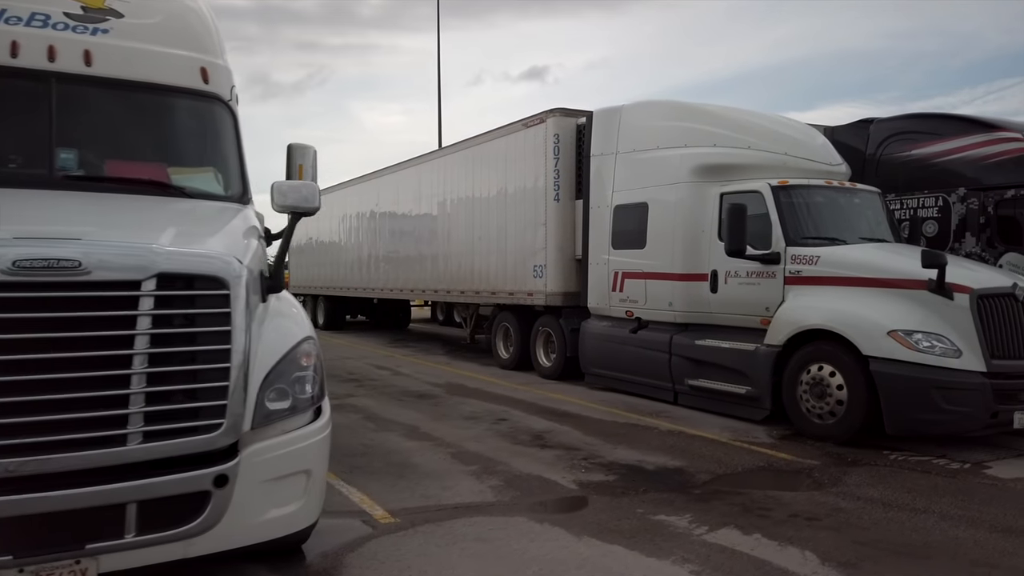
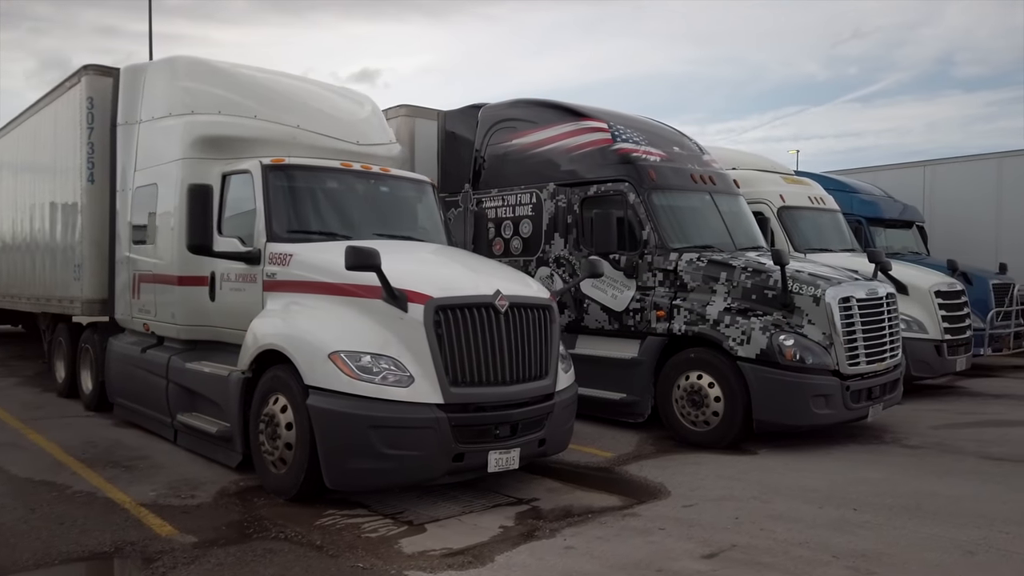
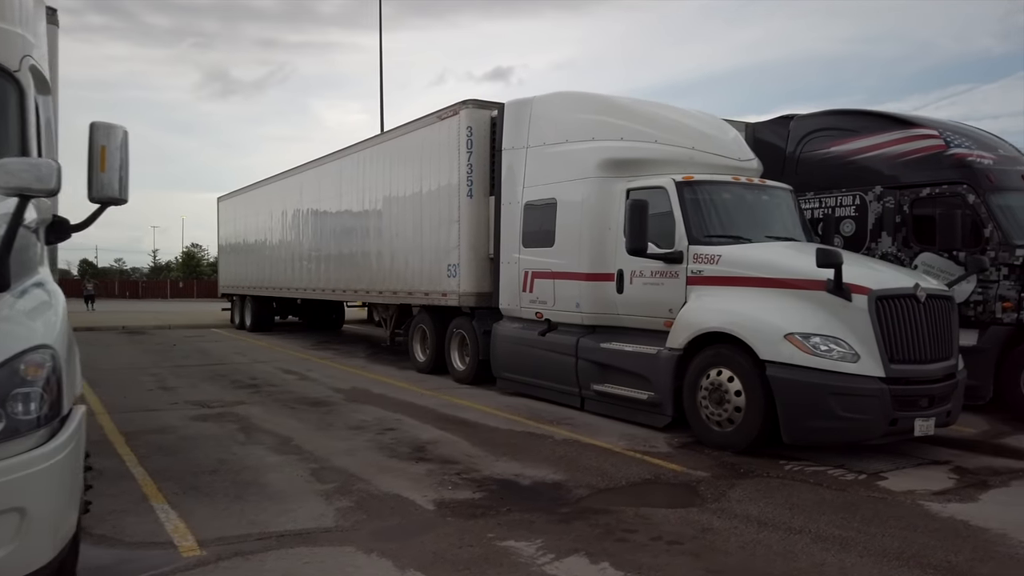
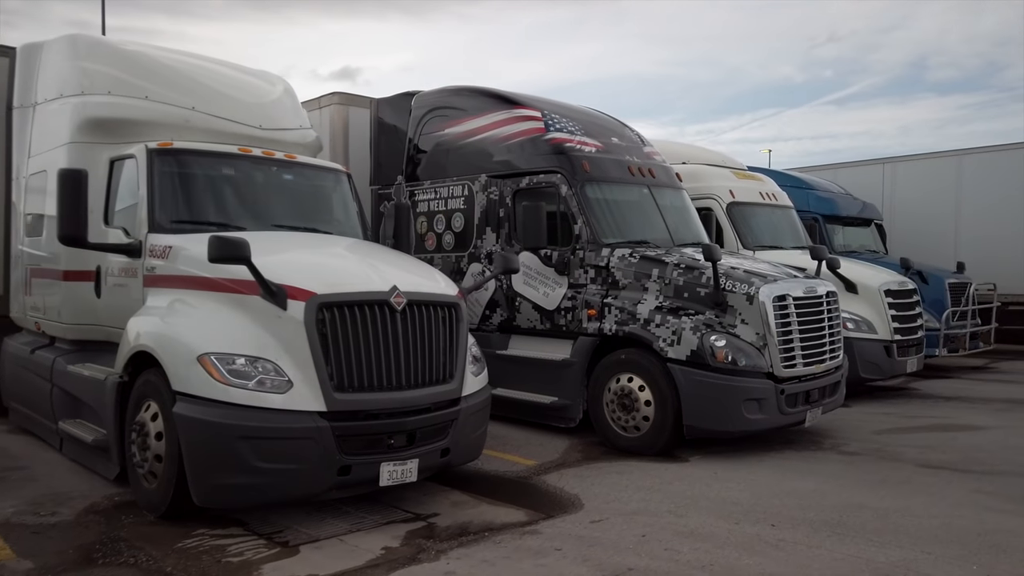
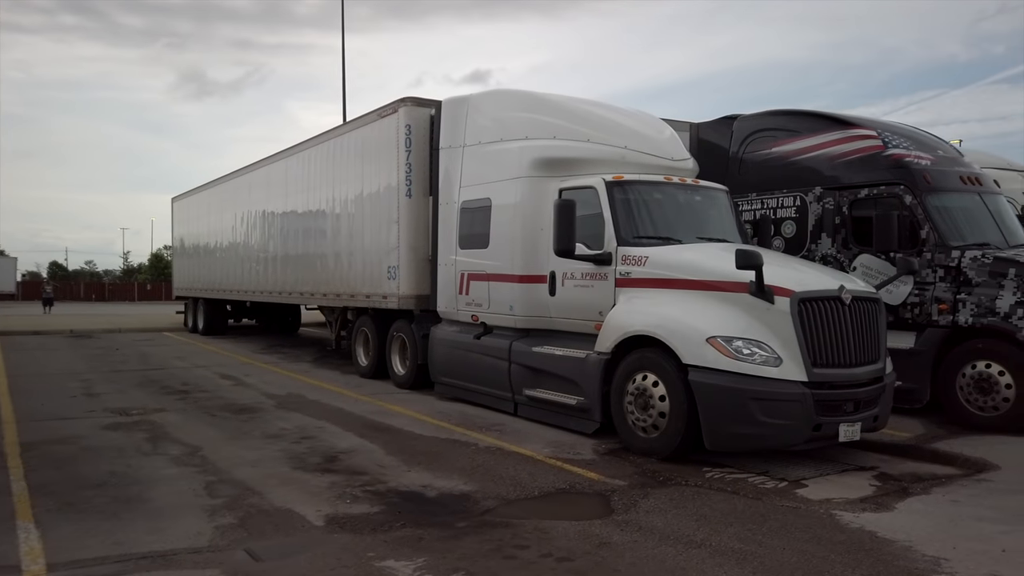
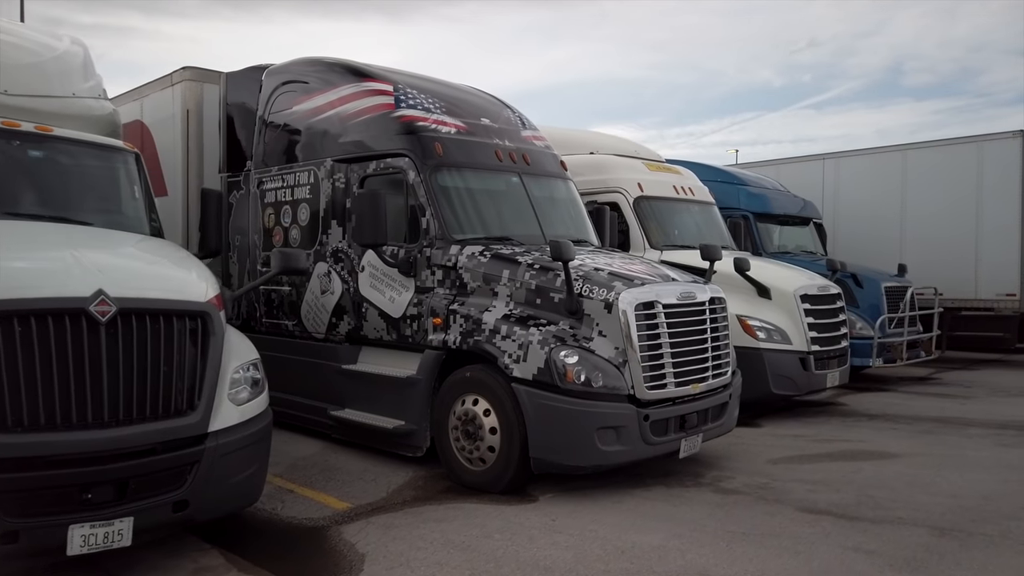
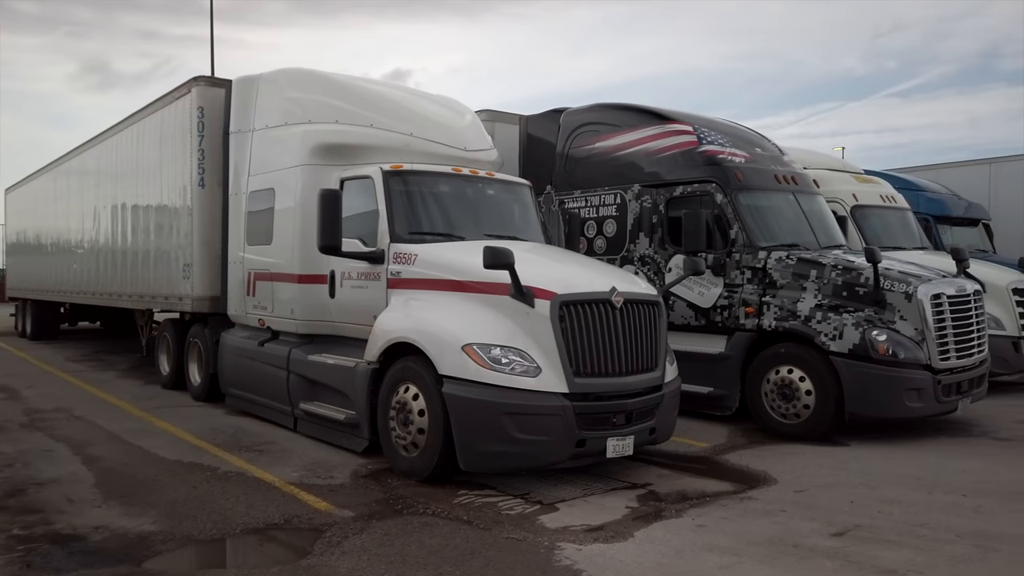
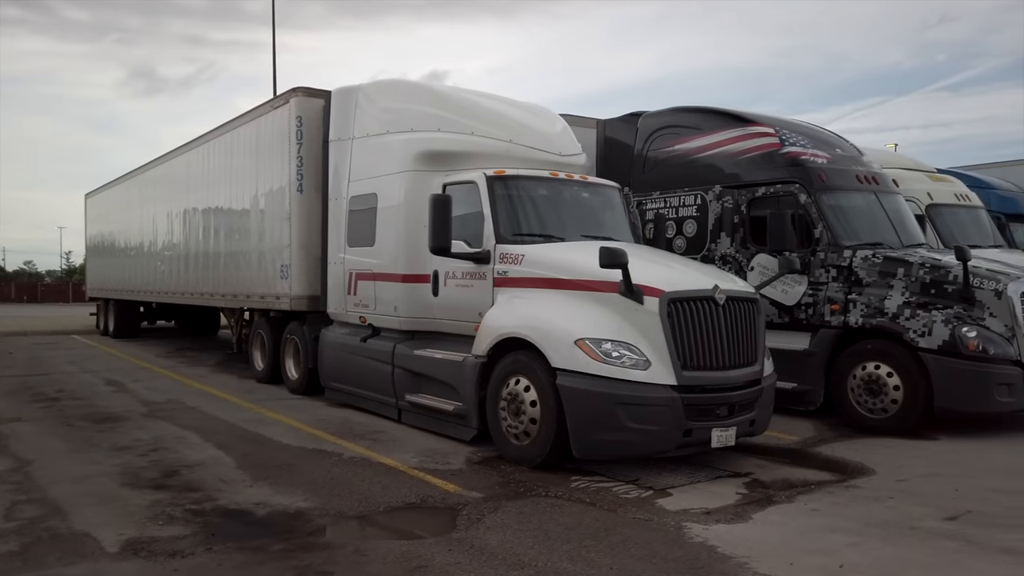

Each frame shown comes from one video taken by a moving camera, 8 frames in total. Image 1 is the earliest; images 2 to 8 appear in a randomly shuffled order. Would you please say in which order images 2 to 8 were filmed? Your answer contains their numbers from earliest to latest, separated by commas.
3, 5, 8, 7, 2, 4, 6
